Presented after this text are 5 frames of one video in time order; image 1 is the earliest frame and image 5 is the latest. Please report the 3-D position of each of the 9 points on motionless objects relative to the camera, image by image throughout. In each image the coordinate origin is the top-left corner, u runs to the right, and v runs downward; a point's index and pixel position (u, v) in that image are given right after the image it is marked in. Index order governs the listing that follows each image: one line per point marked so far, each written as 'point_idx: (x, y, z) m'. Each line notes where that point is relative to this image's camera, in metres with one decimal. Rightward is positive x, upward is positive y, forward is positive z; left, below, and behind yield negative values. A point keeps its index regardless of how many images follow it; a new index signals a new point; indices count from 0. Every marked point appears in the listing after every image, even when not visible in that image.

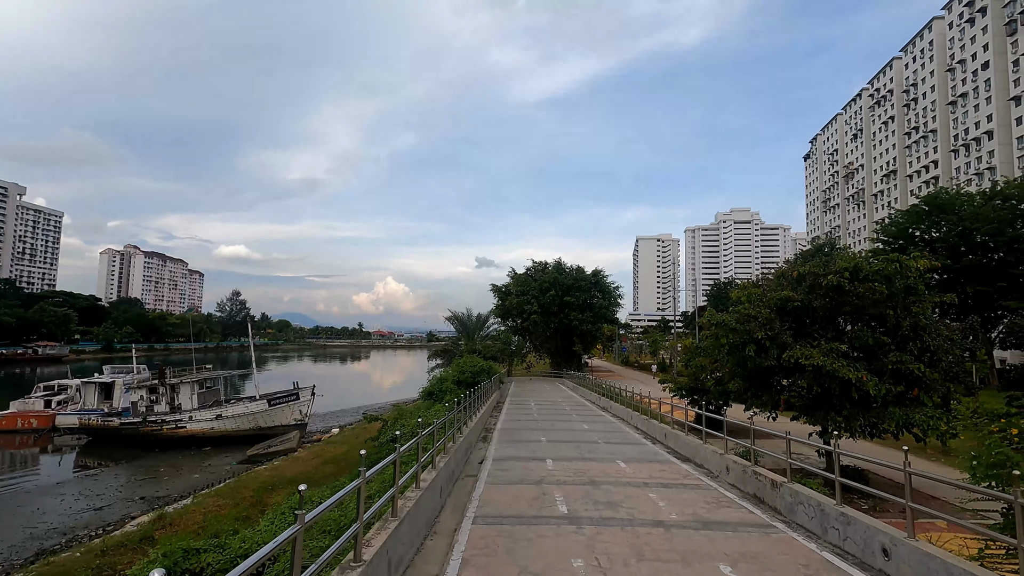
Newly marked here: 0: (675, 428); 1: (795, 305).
0: (+4.1, -3.4, +13.0) m
1: (+6.6, -0.4, +12.5) m
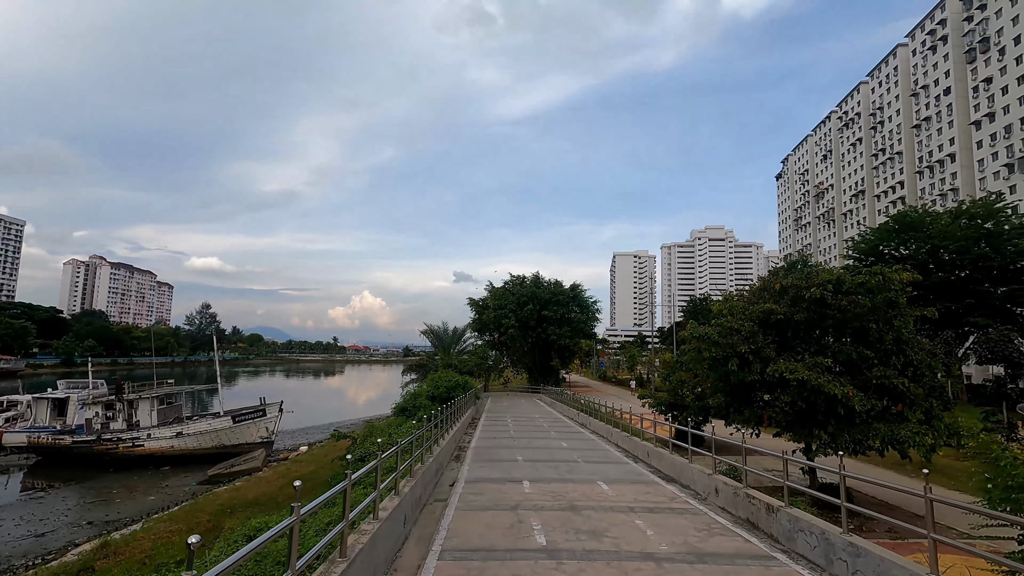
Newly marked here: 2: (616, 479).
0: (+3.5, -3.7, +12.5) m
1: (+6.1, -0.7, +12.2) m
2: (+1.9, -3.5, +9.8) m
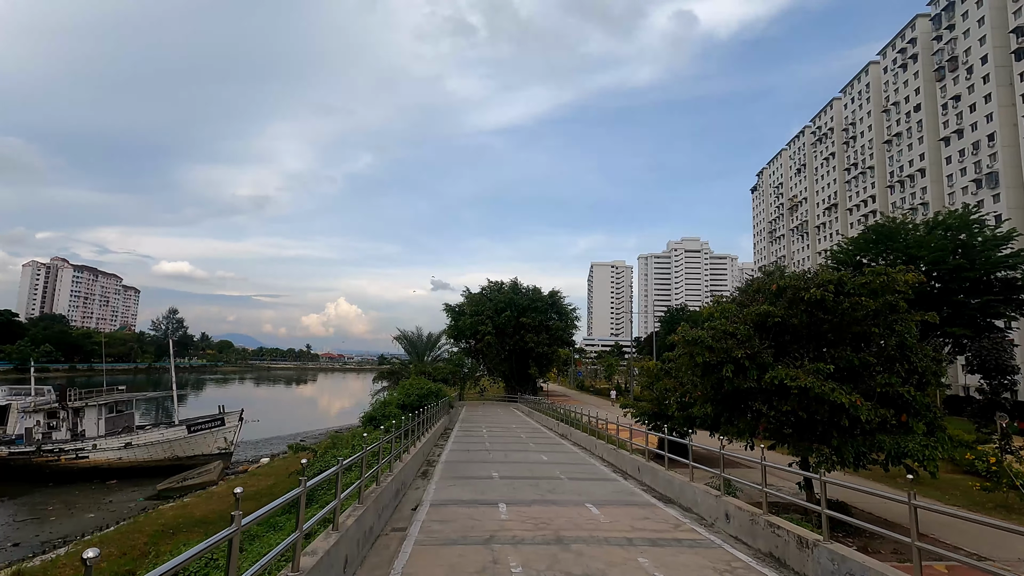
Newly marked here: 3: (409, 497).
0: (+2.9, -3.7, +11.5) m
1: (+5.6, -0.7, +11.3) m
2: (+1.5, -3.4, +8.7) m
3: (-1.7, -3.5, +9.0) m
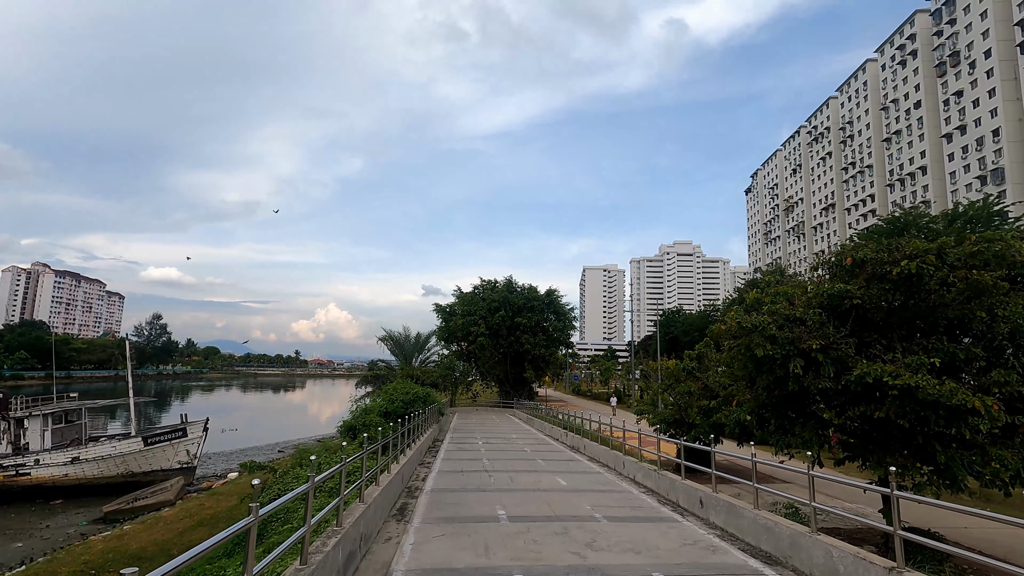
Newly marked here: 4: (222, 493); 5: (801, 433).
0: (+3.0, -3.3, +9.0) m
1: (+5.7, -0.3, +8.9) m
2: (+1.7, -3.0, +6.2) m
3: (-1.6, -3.1, +6.4) m
4: (-10.2, -7.2, +18.7) m
5: (+5.1, -2.6, +9.5) m
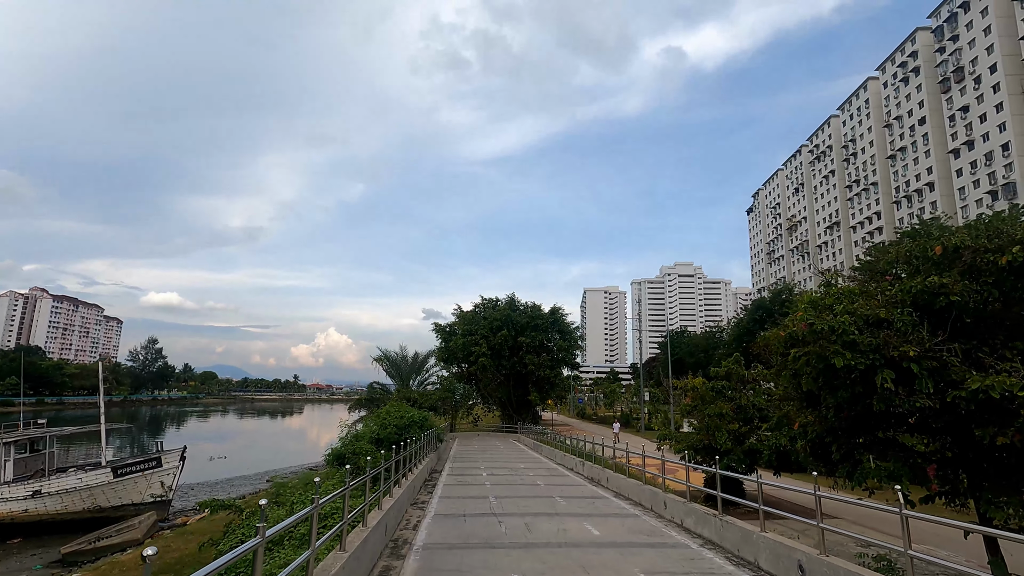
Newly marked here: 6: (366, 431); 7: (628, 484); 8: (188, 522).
0: (+3.2, -3.2, +7.1) m
1: (+5.9, -0.2, +7.2) m
2: (+1.9, -2.8, +4.4) m
3: (-1.4, -2.9, +4.6) m
4: (-9.9, -7.6, +16.7) m
5: (+5.3, -2.5, +7.7) m
6: (-4.9, -4.9, +18.2) m
7: (+2.6, -4.9, +13.6) m
8: (-11.8, -8.5, +19.6) m
